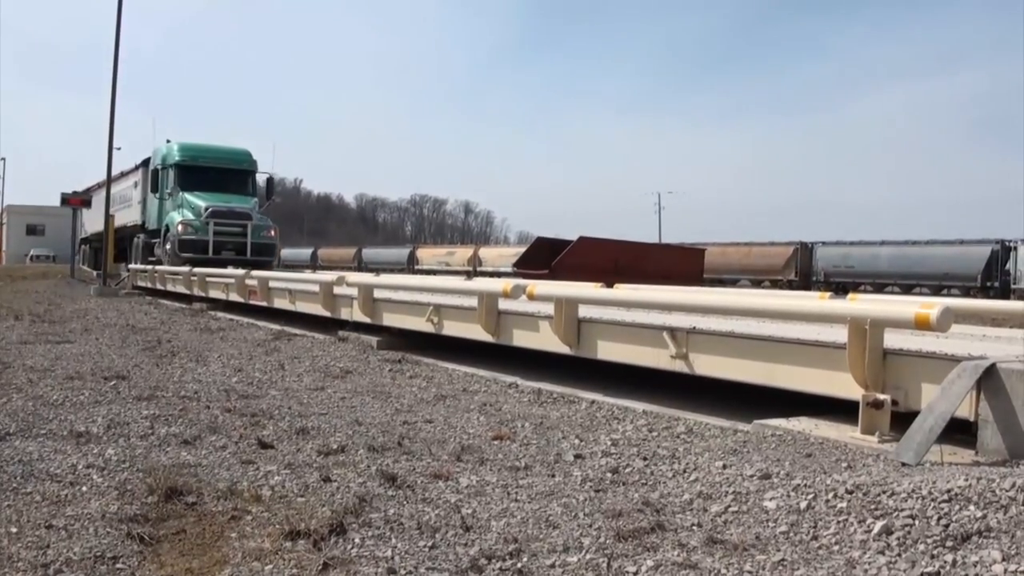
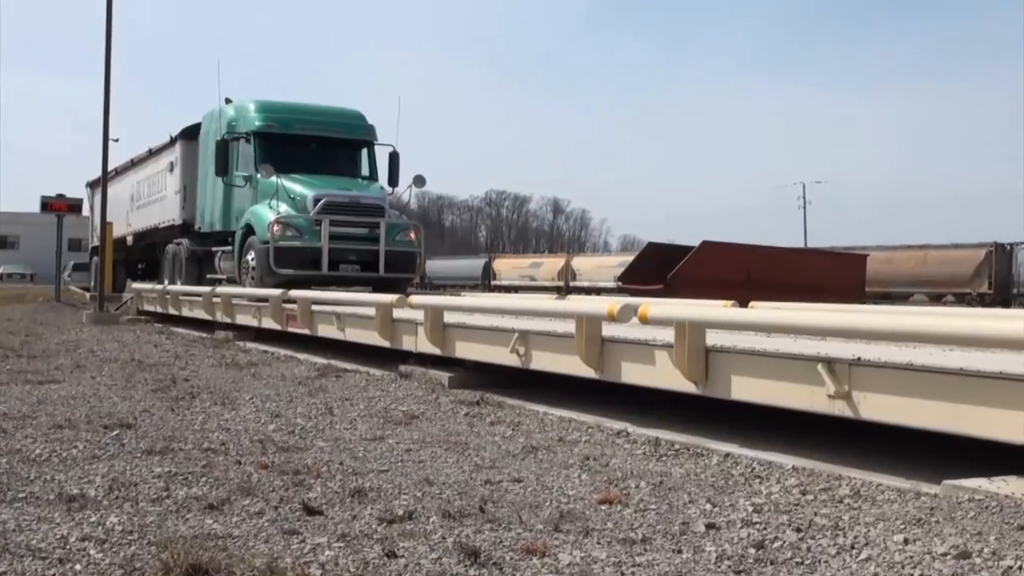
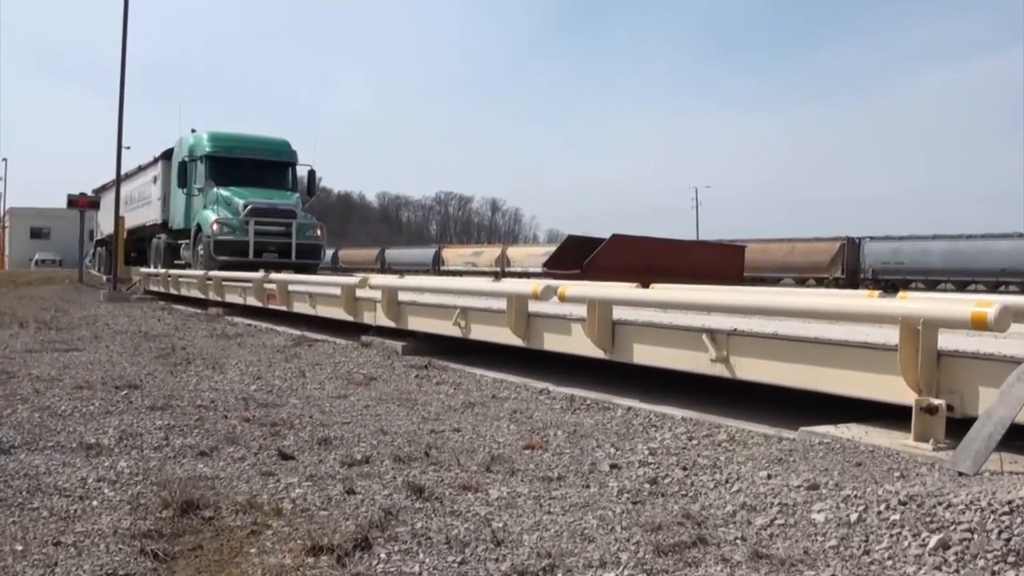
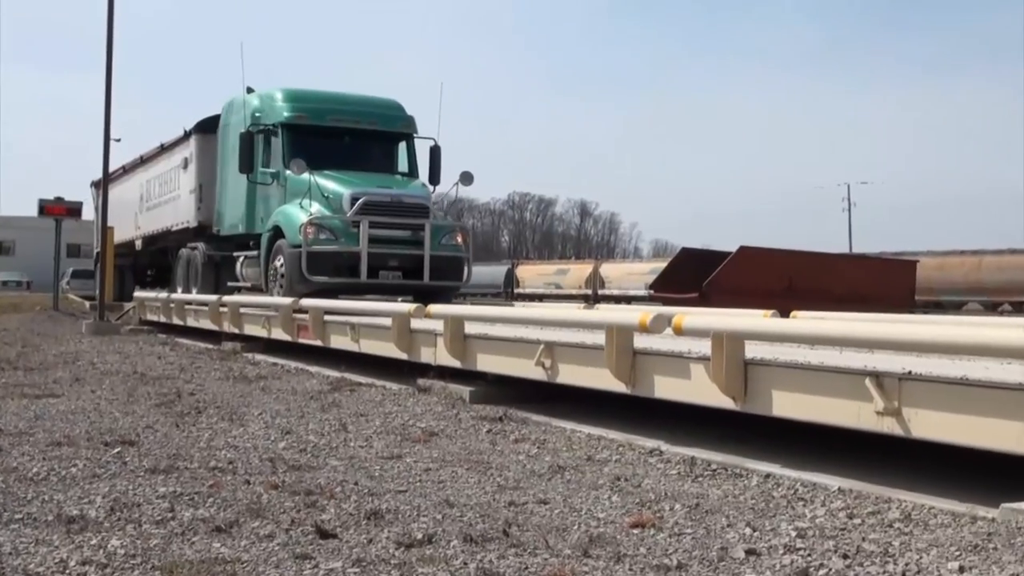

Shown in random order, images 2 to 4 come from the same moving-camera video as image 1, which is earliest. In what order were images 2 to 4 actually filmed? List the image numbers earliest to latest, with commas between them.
3, 2, 4
